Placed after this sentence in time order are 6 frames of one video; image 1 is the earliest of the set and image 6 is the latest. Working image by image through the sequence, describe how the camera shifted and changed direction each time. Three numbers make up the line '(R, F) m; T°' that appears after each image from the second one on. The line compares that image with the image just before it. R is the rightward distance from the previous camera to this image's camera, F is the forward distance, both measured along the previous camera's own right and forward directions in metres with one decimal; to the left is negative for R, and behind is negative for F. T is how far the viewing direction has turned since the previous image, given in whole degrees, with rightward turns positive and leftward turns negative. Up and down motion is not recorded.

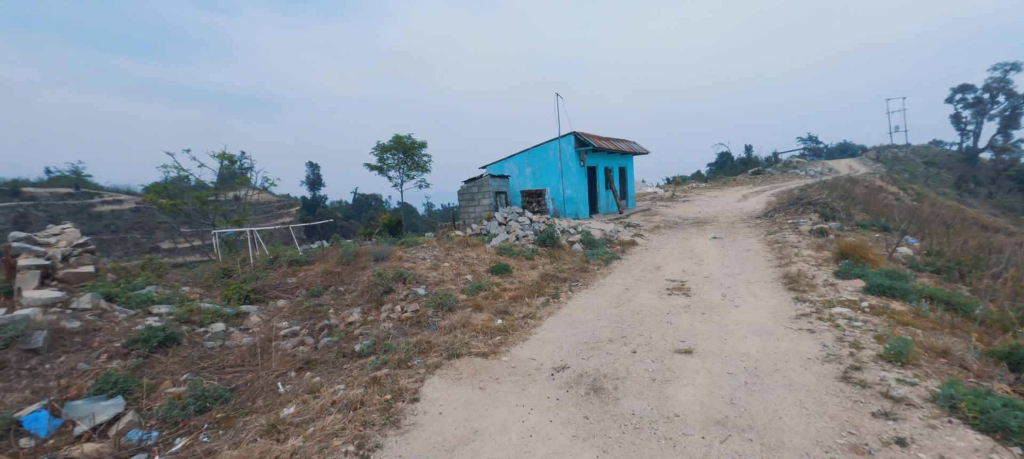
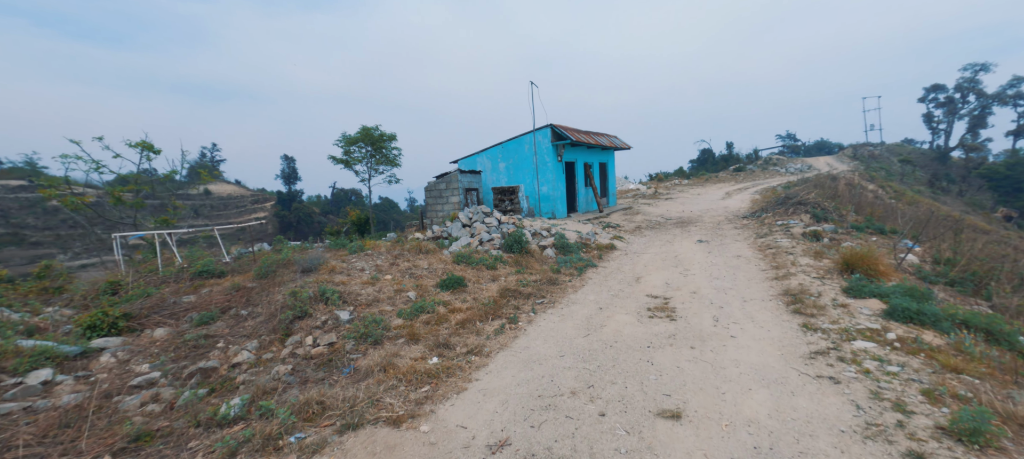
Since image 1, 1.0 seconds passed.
(+0.4, +1.2) m; +2°
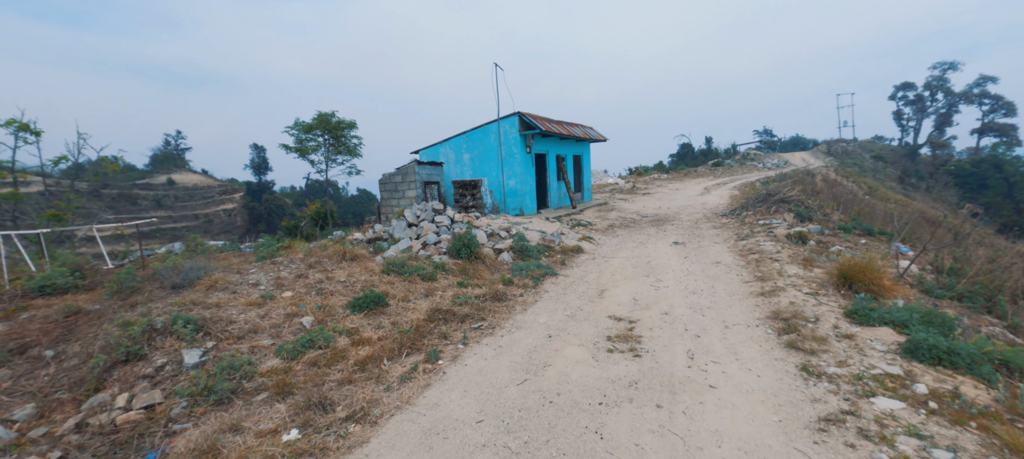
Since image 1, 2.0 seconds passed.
(+0.6, +1.2) m; +2°
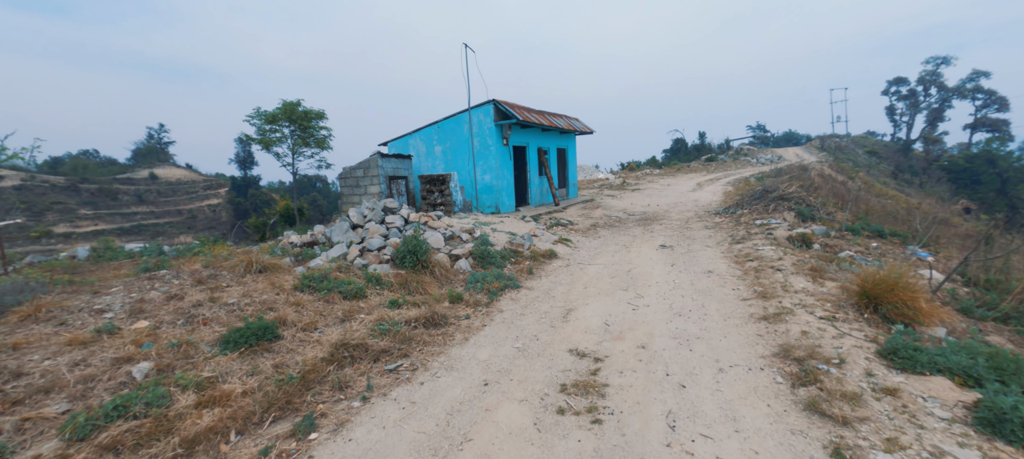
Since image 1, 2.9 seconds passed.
(+0.6, +1.2) m; +1°
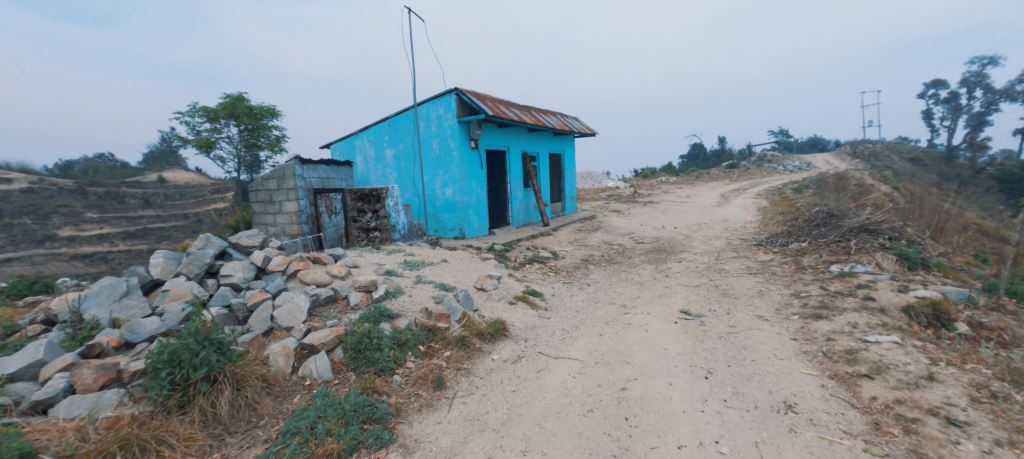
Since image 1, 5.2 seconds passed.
(+1.0, +3.3) m; -2°
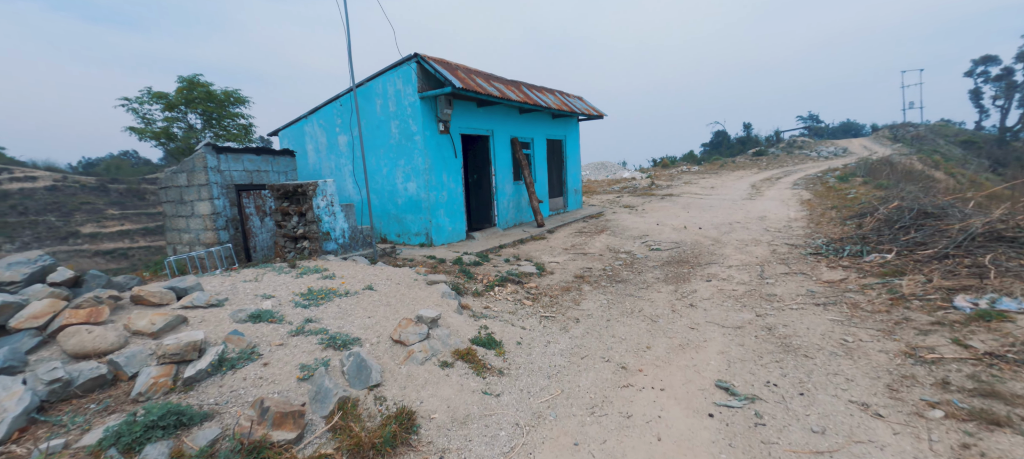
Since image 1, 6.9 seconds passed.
(+0.7, +2.2) m; -2°
